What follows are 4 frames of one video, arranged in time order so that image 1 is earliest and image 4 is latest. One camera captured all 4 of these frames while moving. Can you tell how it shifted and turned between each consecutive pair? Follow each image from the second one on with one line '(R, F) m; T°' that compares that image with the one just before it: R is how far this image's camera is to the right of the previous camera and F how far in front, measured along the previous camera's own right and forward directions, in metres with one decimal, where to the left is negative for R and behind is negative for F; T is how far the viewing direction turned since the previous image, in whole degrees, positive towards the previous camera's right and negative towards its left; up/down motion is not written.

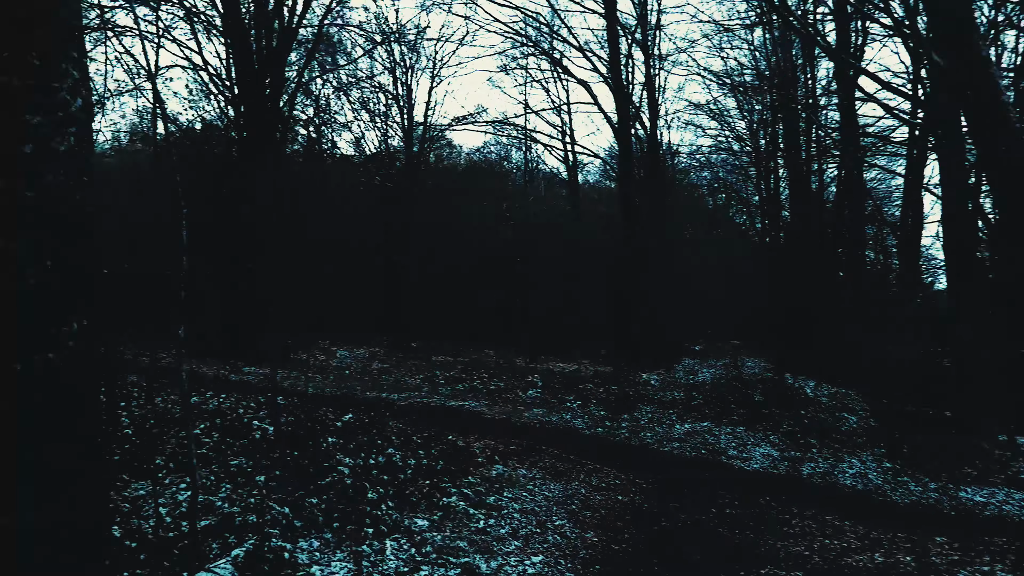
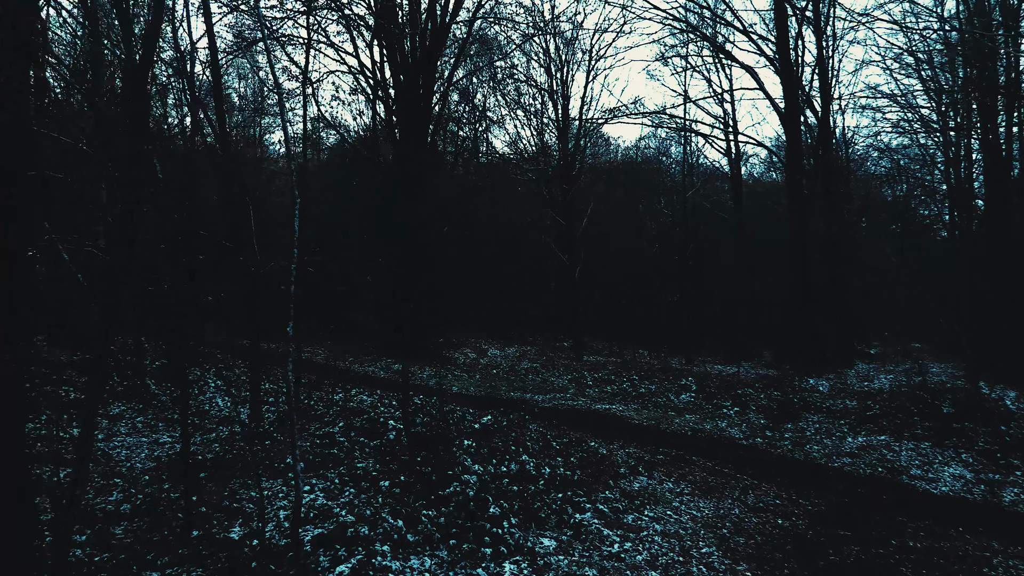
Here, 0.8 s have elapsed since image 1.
(+0.2, +0.7) m; -11°
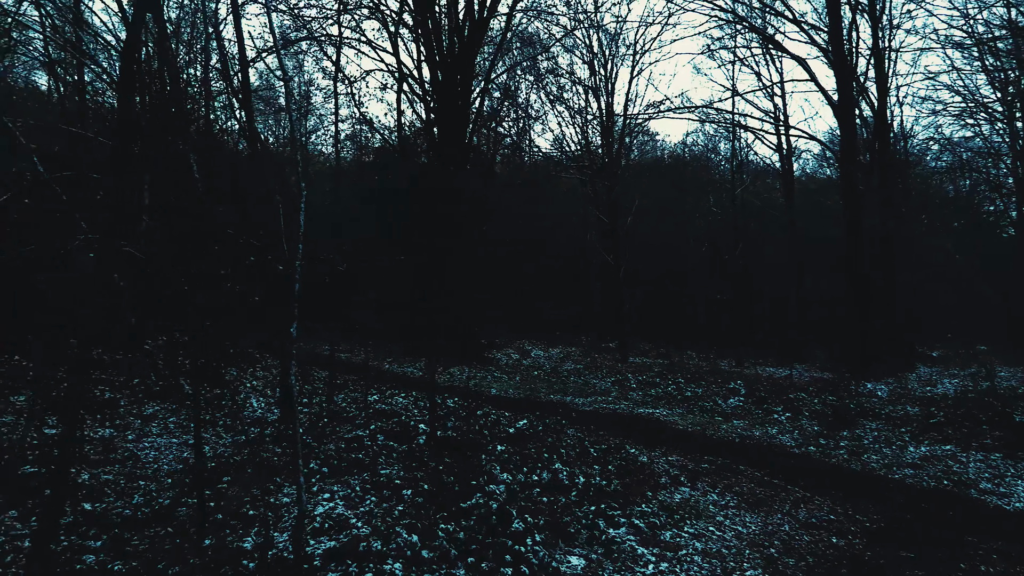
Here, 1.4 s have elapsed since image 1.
(+0.2, +0.5) m; -3°
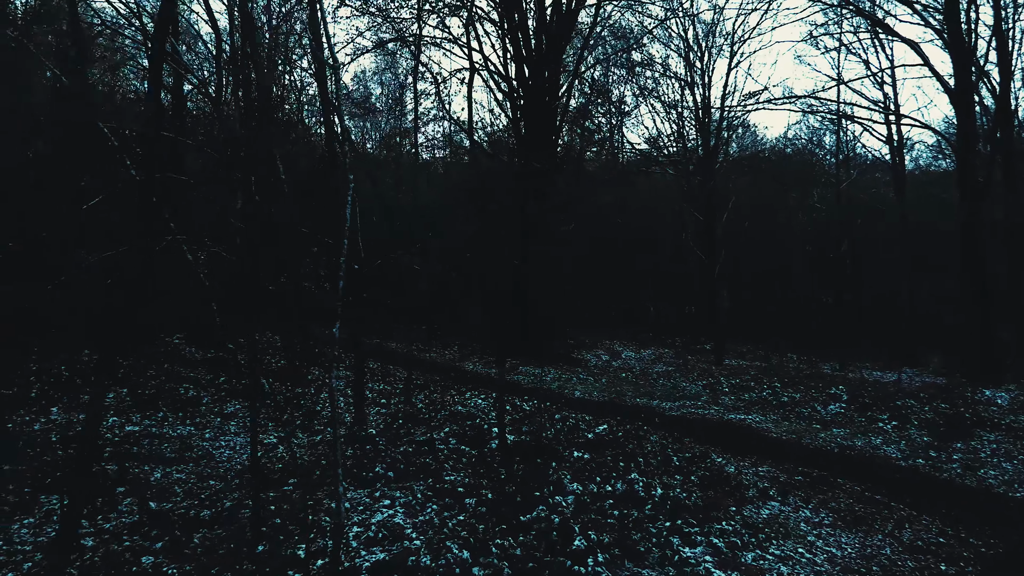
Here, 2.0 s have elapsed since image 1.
(+0.2, +0.4) m; -7°
